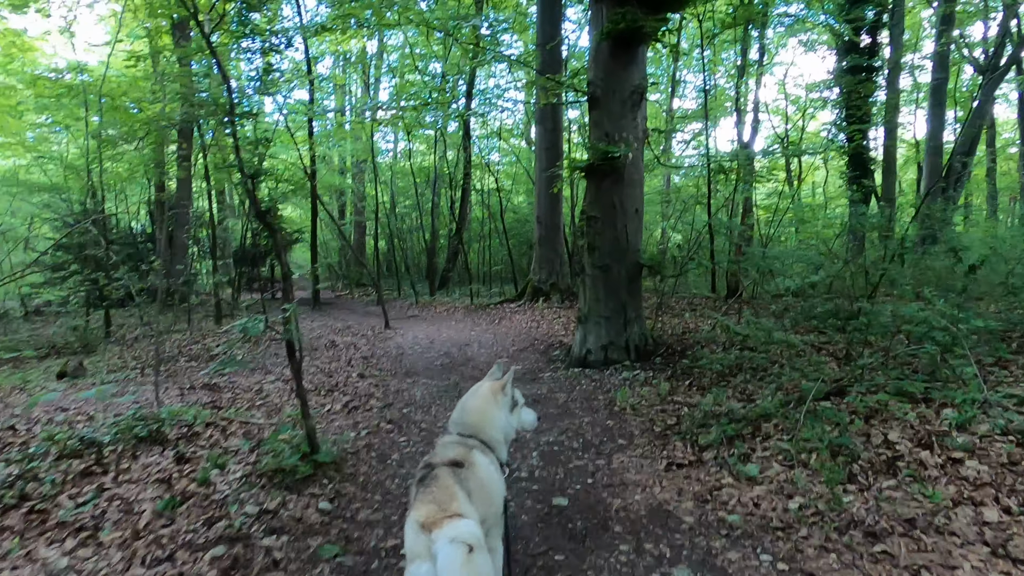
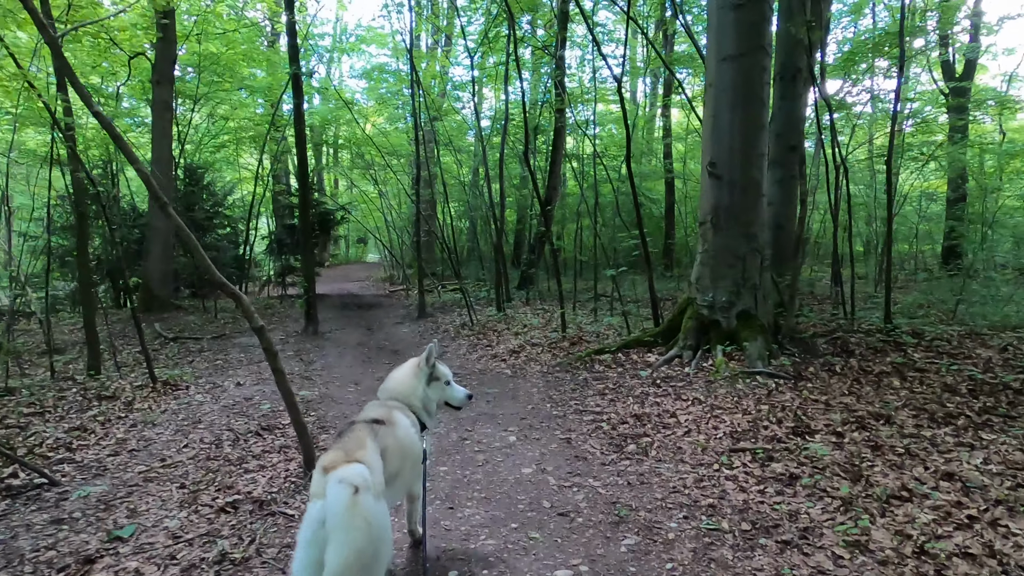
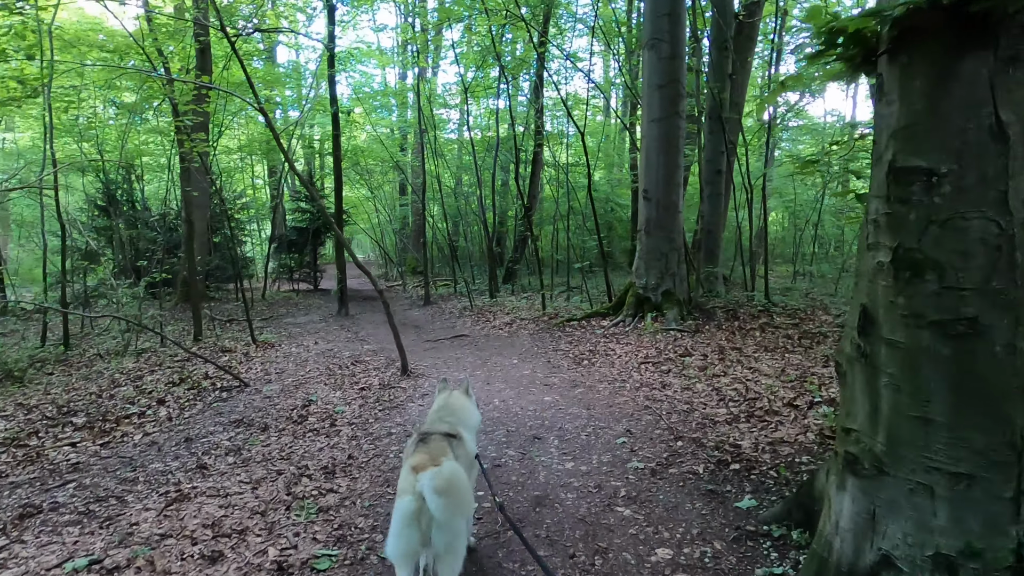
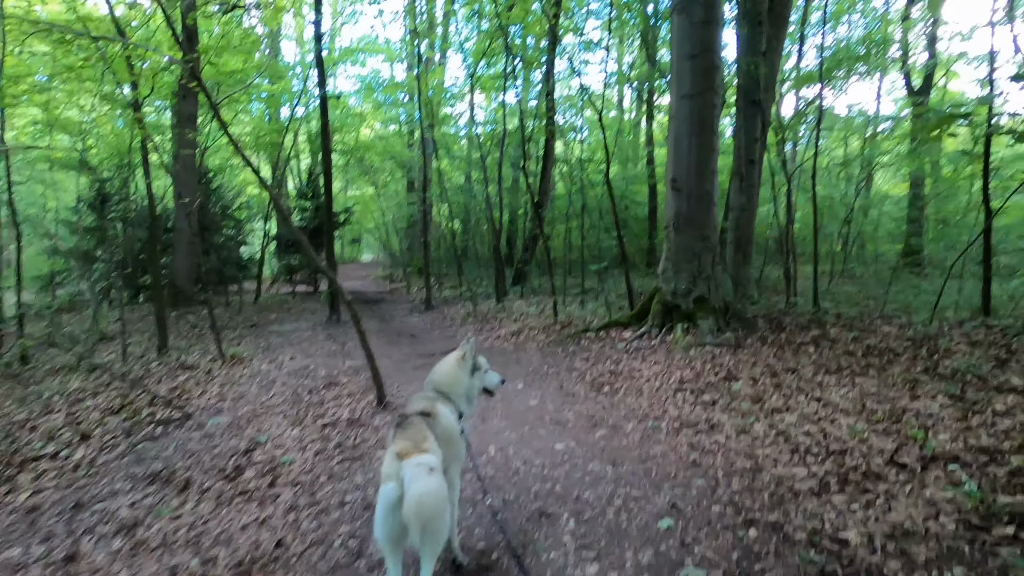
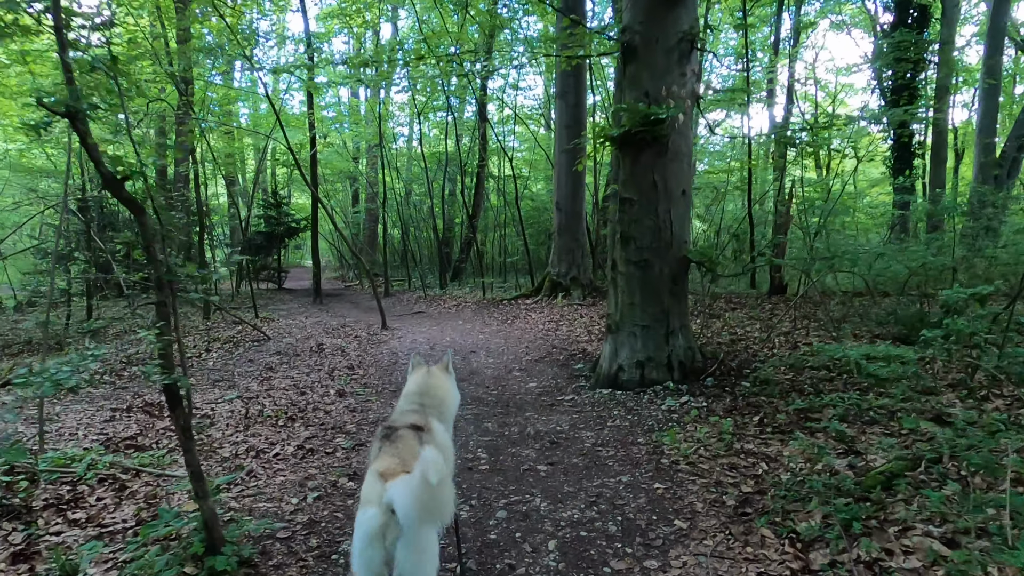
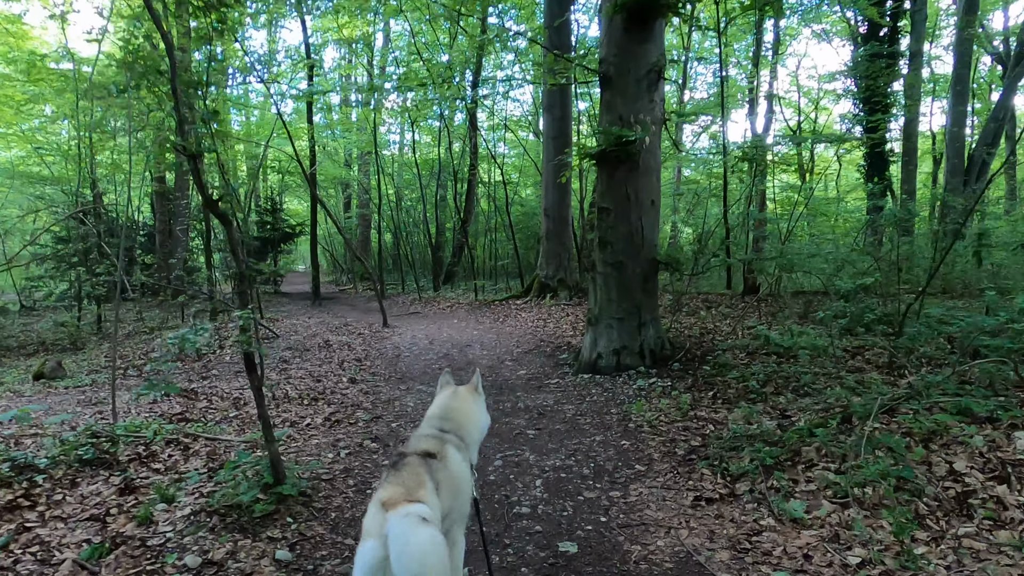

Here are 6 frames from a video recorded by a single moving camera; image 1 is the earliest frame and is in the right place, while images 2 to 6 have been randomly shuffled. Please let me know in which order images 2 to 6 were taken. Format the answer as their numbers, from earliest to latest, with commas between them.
6, 5, 3, 4, 2
